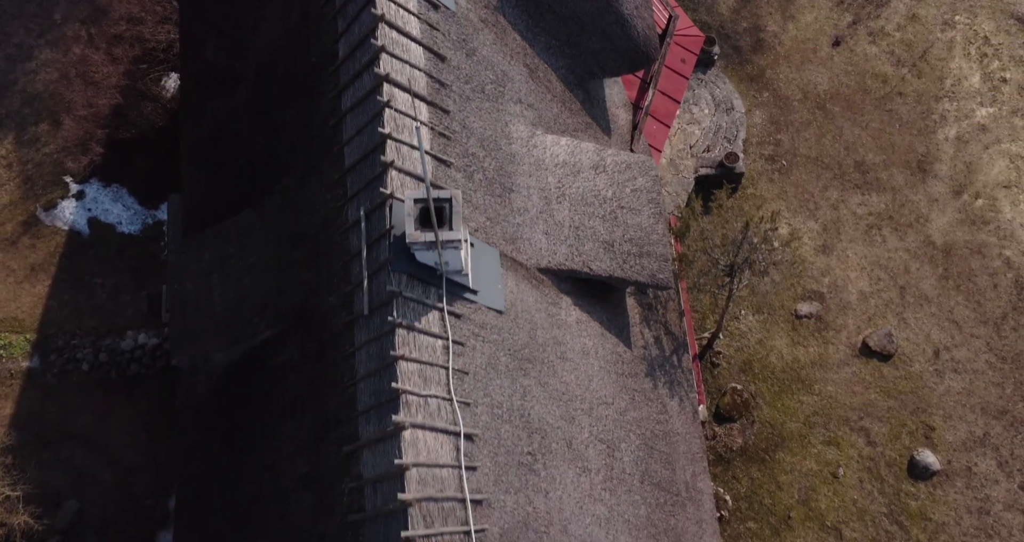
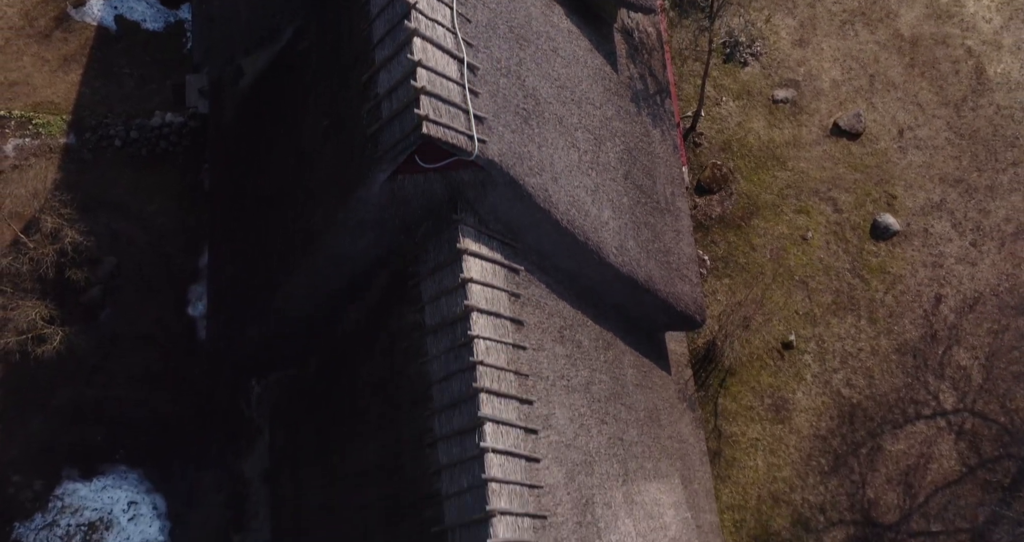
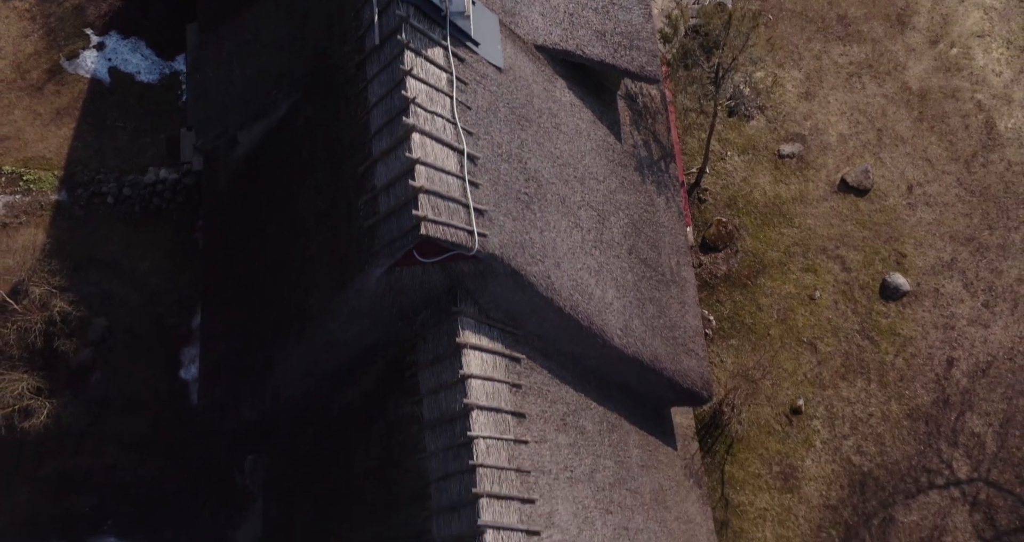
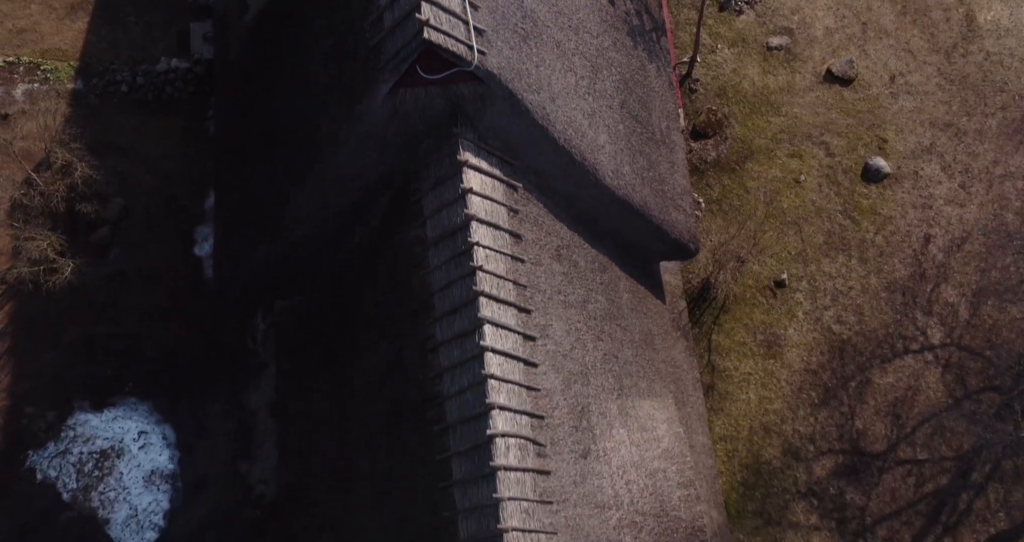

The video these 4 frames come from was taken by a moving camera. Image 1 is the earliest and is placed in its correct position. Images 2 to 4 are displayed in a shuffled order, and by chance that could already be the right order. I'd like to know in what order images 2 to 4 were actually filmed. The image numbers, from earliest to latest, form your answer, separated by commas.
3, 2, 4
